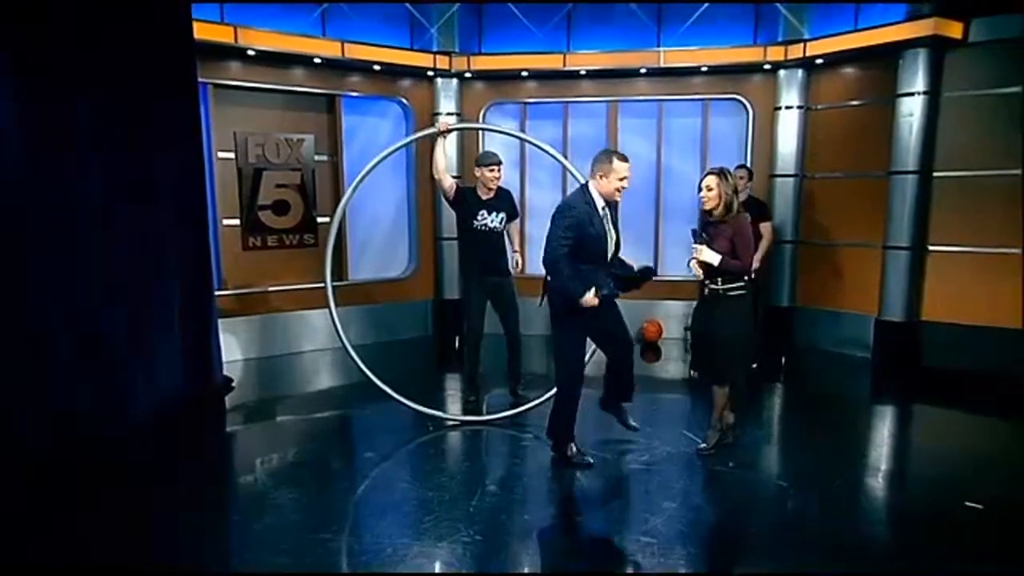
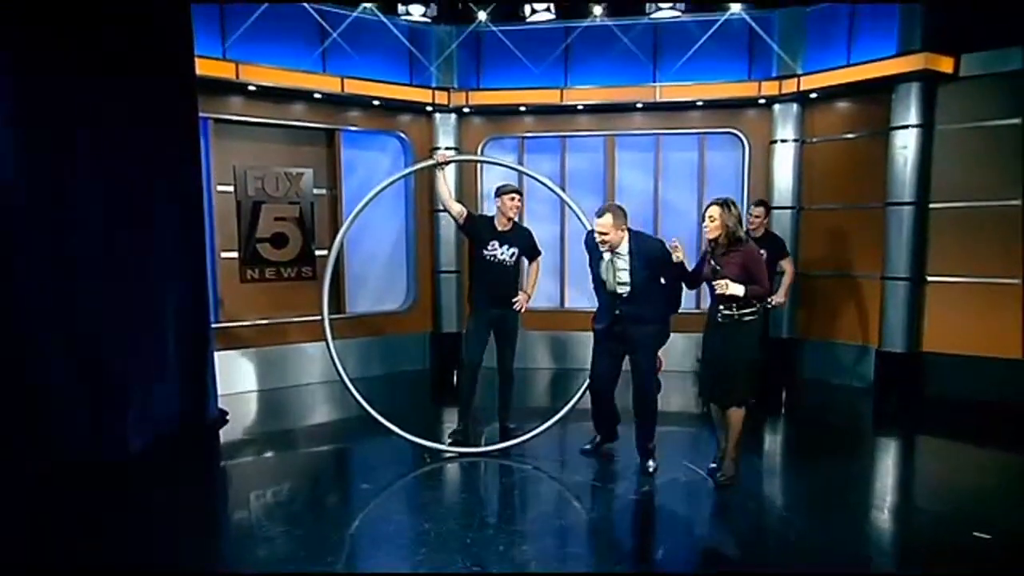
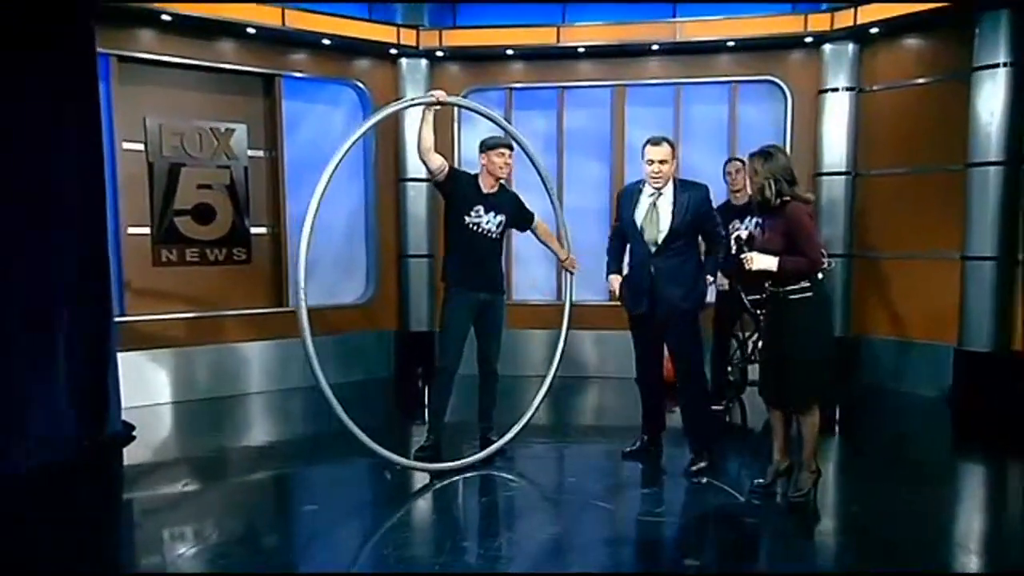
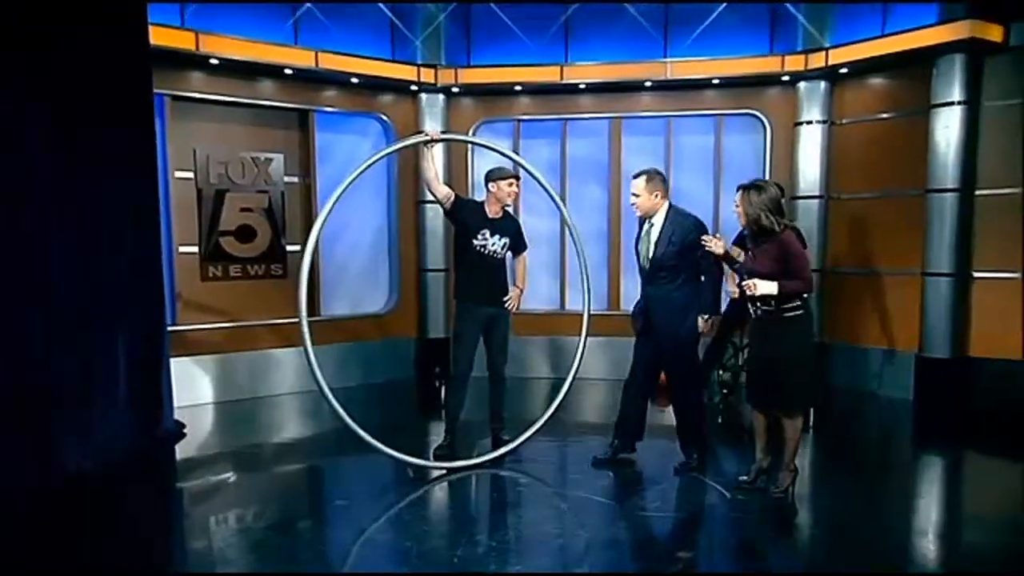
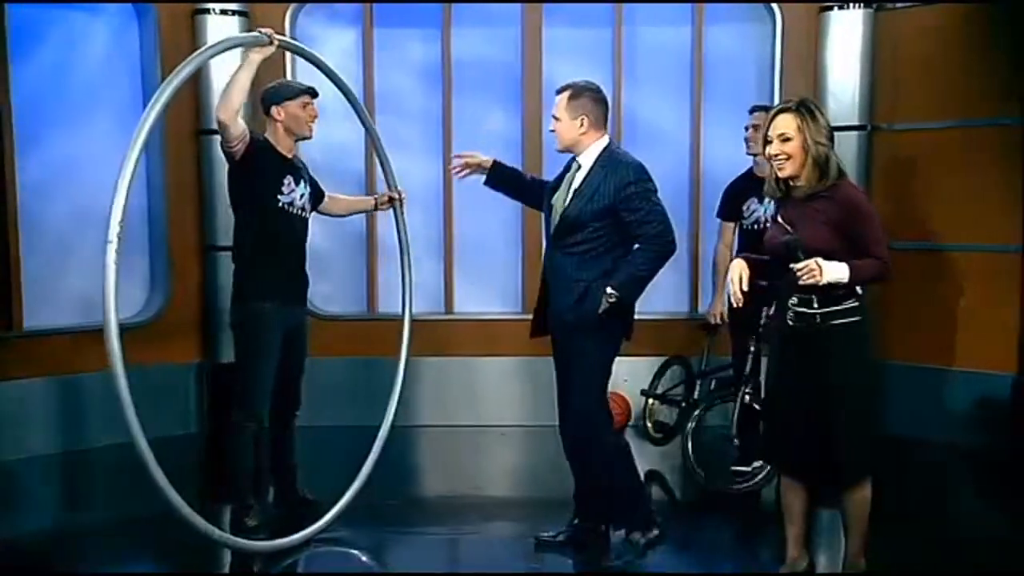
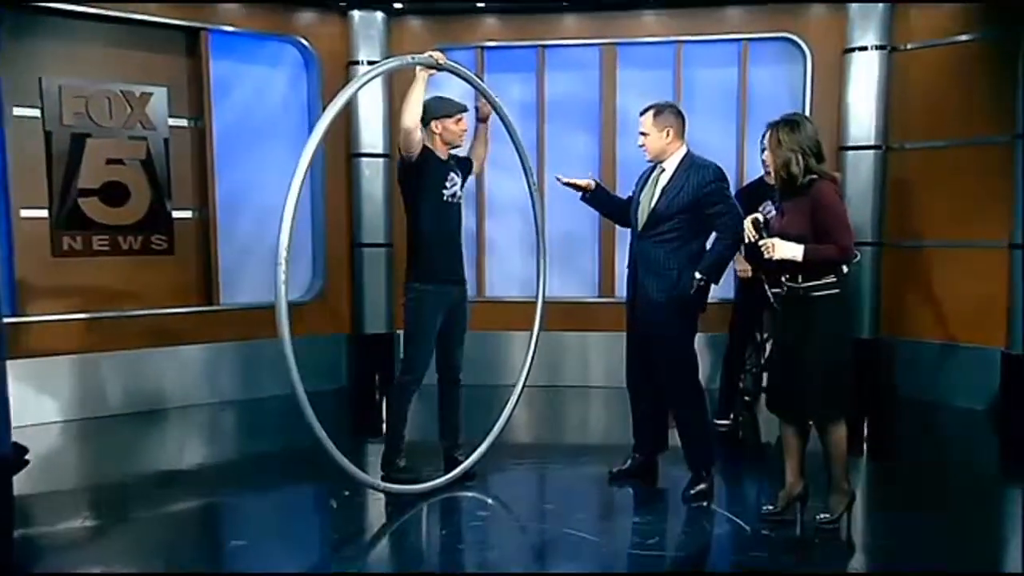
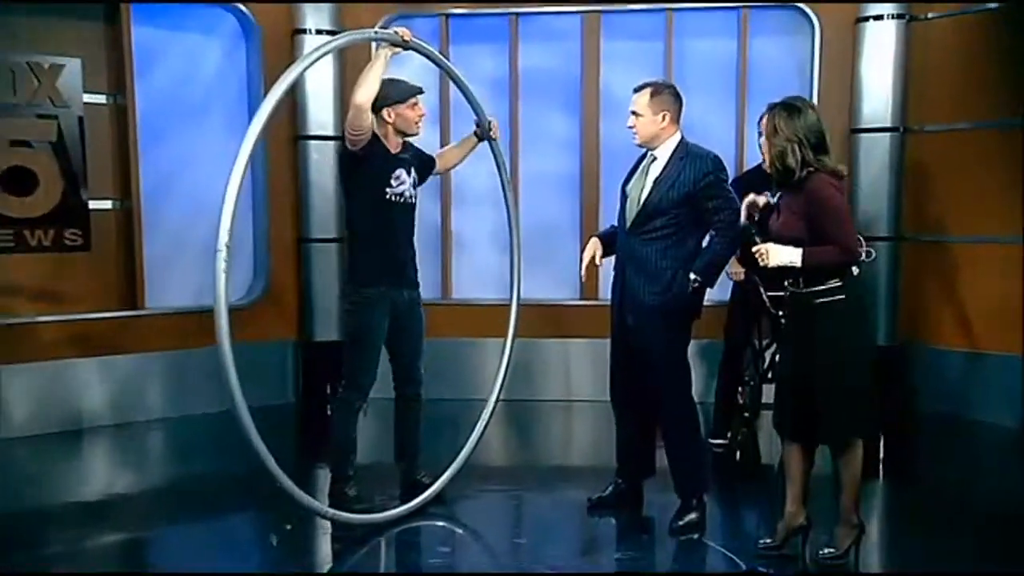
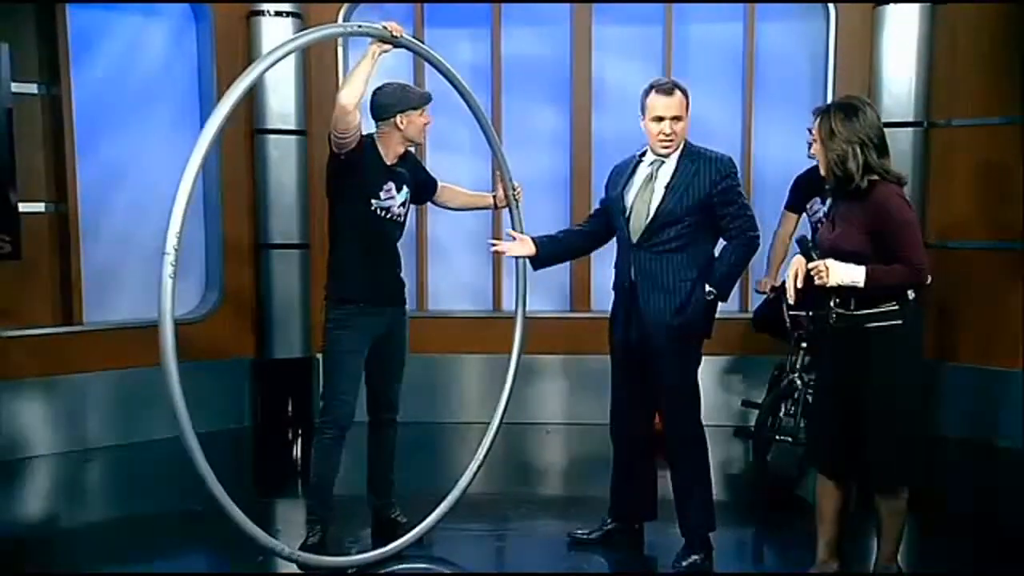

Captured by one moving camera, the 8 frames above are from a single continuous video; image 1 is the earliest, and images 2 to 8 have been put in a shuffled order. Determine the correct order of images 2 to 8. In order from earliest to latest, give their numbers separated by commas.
2, 4, 3, 6, 7, 8, 5
